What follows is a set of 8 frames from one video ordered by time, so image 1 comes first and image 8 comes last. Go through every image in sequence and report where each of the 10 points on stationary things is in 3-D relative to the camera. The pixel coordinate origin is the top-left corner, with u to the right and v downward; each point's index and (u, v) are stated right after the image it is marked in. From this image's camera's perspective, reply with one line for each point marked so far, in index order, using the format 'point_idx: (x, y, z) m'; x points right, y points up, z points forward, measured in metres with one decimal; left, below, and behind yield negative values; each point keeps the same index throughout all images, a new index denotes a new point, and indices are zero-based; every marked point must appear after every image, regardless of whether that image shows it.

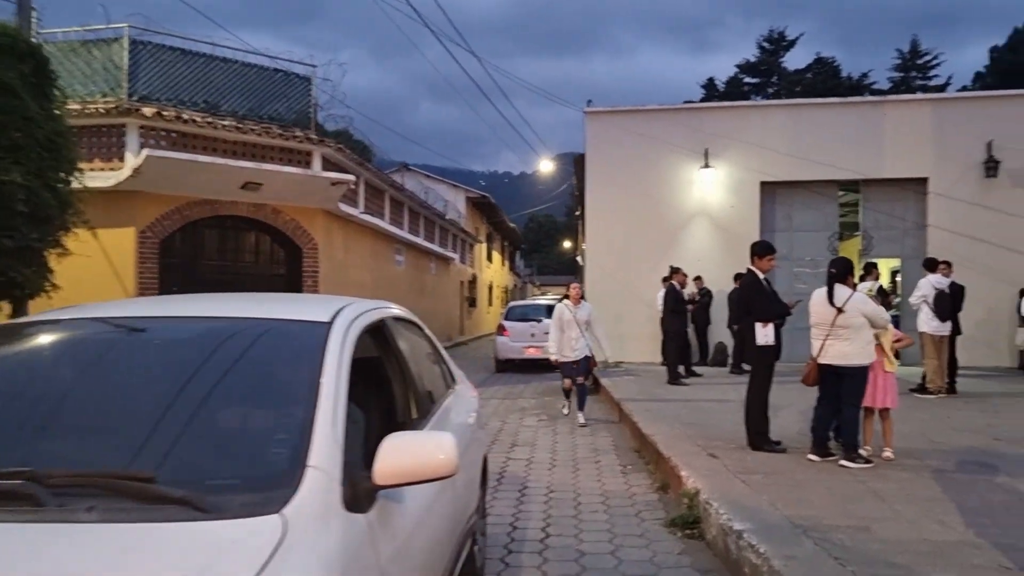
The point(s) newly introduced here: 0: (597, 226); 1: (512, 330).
0: (+1.7, +1.3, +17.1) m
1: (0.0, -0.9, +17.6) m
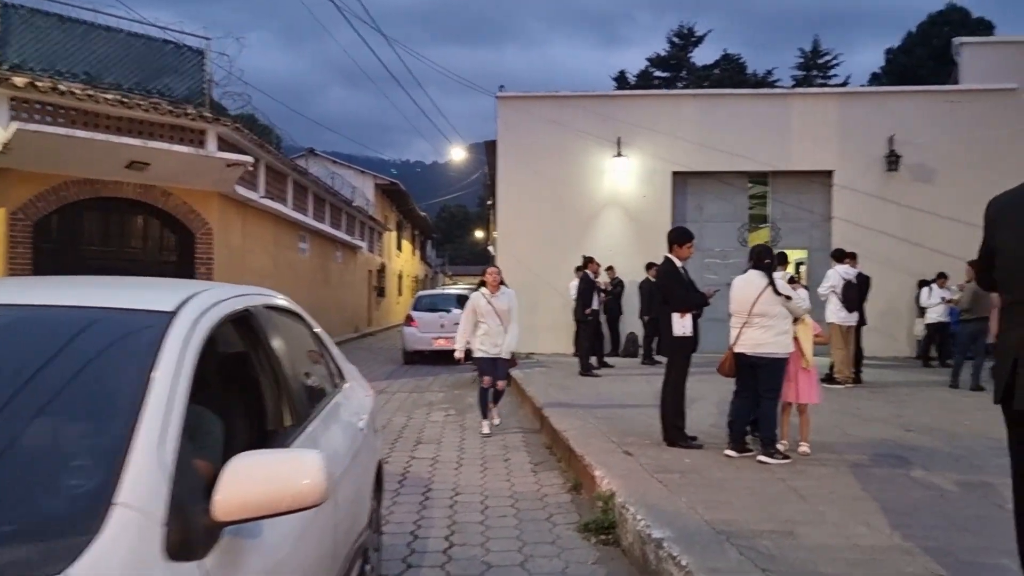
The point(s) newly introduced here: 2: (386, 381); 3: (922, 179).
0: (-0.1, +1.5, +16.7) m
1: (-1.9, -0.7, +17.0) m
2: (-2.2, -1.6, +14.3) m
3: (+7.8, +2.1, +15.9) m
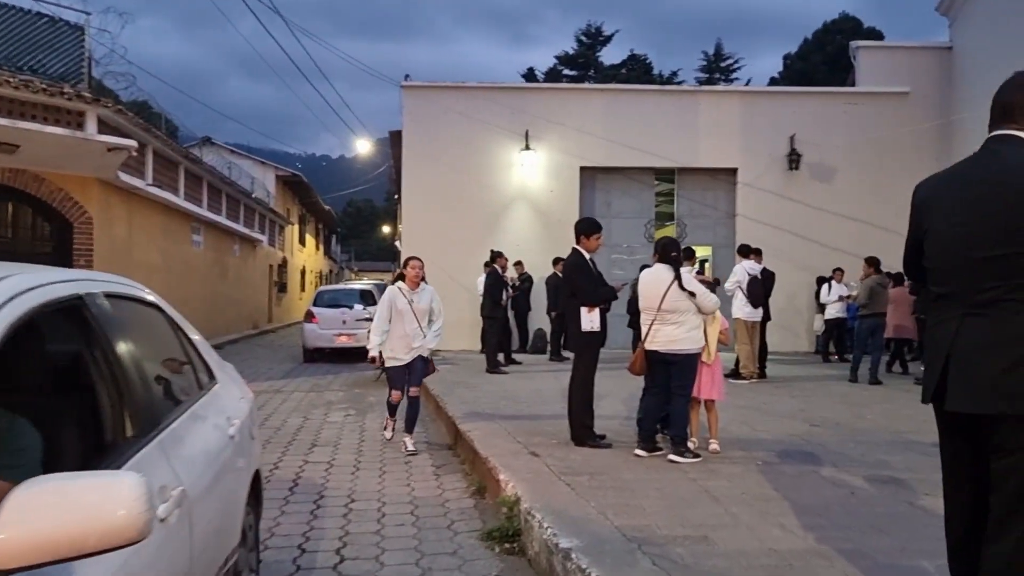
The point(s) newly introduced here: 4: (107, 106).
0: (-1.9, +1.6, +16.2) m
1: (-3.7, -0.6, +16.4) m
2: (-3.7, -1.5, +13.6) m
3: (+6.0, +2.1, +16.3) m
4: (-6.1, +2.7, +12.7) m
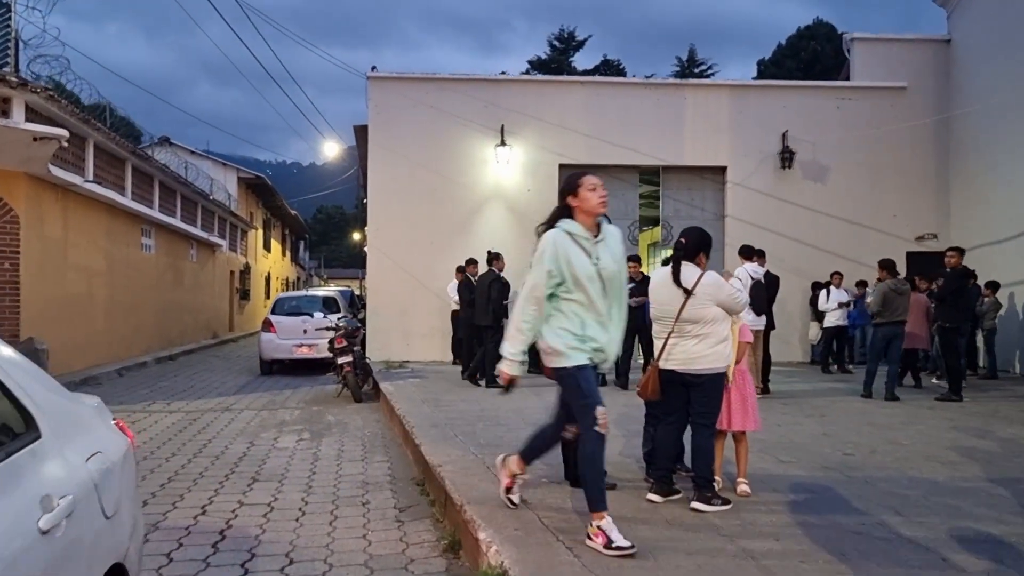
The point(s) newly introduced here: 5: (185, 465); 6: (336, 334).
0: (-2.4, +1.5, +15.0) m
1: (-4.2, -0.7, +15.1) m
2: (-4.1, -1.6, +12.3) m
3: (+5.6, +2.0, +15.4) m
4: (-6.5, +2.7, +11.4) m
5: (-2.8, -1.5, +7.2) m
6: (-2.4, -0.6, +11.5) m
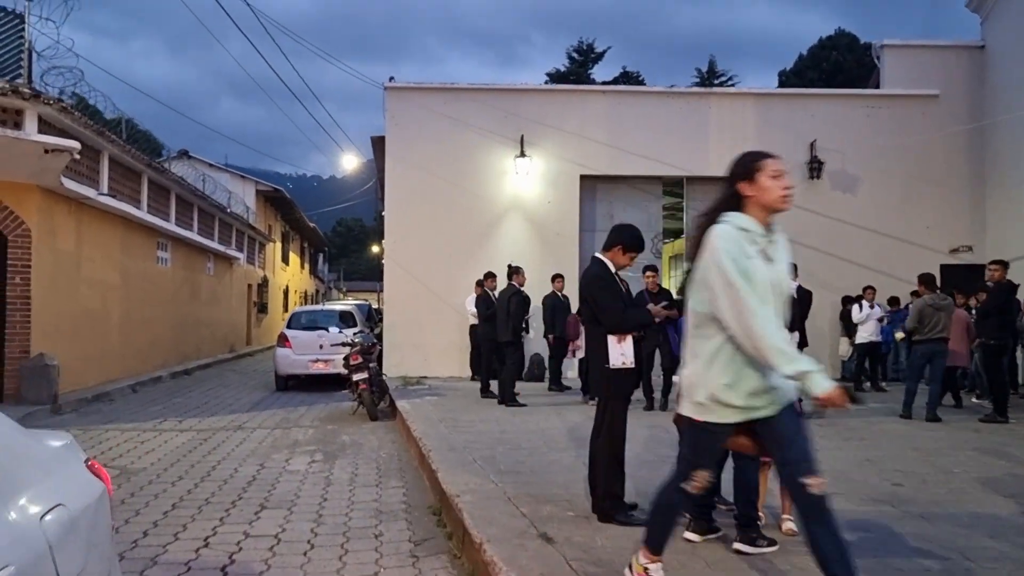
0: (-2.0, +1.2, +14.8) m
1: (-3.8, -0.9, +14.8) m
2: (-3.8, -1.8, +12.0) m
3: (+5.9, +1.8, +14.9) m
4: (-6.2, +2.5, +11.2) m
5: (-2.6, -1.7, +6.9) m
6: (-2.2, -0.8, +11.2) m
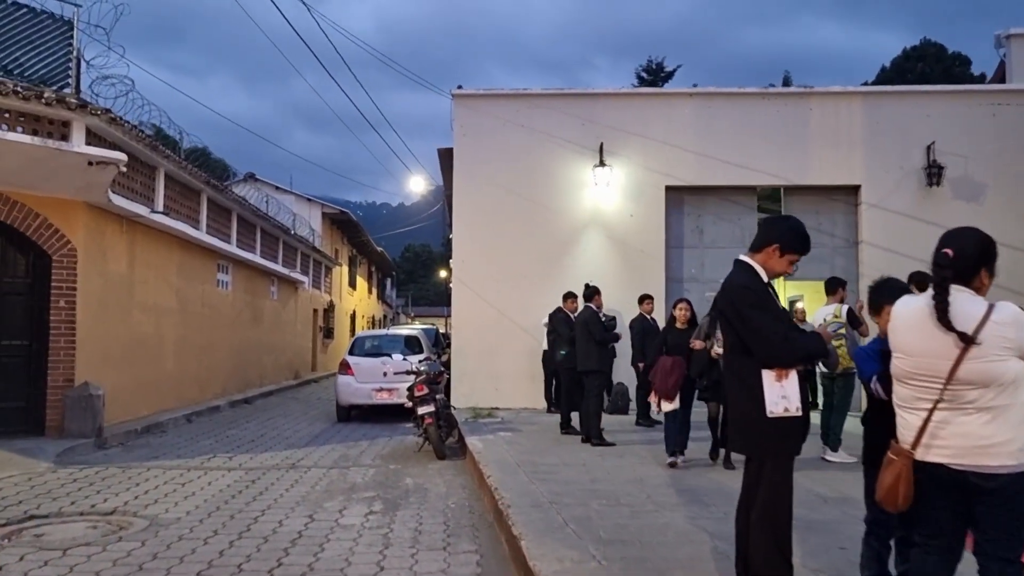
0: (-0.8, +0.8, +13.6) m
1: (-2.5, -1.3, +13.8) m
2: (-2.7, -2.1, +11.0) m
3: (+7.2, +1.4, +13.2) m
4: (-5.2, +2.2, +10.5) m
5: (-2.0, -1.8, +5.8) m
6: (-1.2, -1.1, +10.1) m
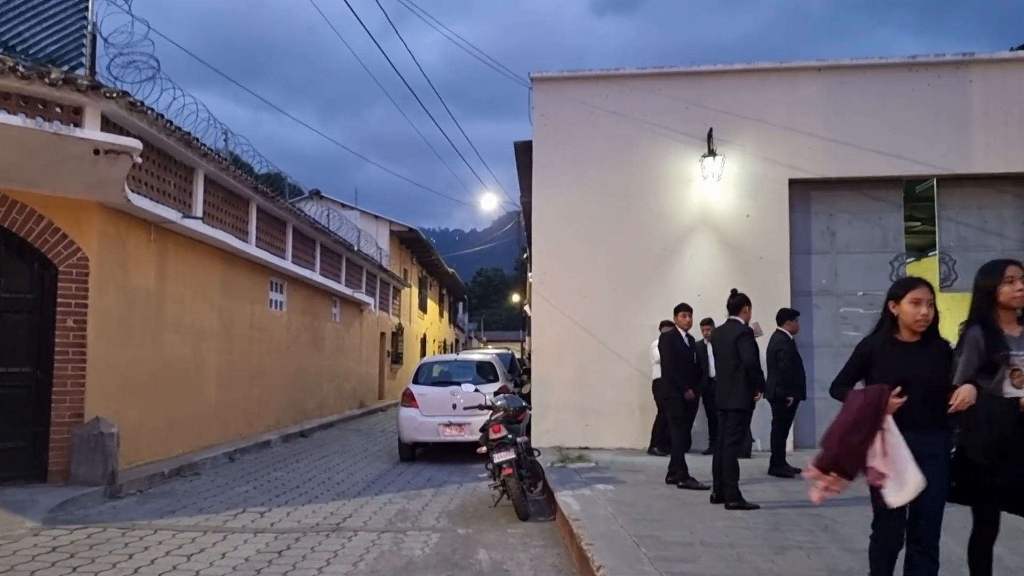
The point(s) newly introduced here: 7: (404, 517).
0: (+0.5, +0.6, +11.5) m
1: (-1.2, -1.6, +11.8) m
2: (-1.7, -2.3, +9.0) m
3: (+8.4, +1.3, +10.4) m
4: (-4.2, +2.0, +8.8) m
5: (-1.4, -1.8, +3.7) m
6: (-0.2, -1.2, +8.0) m
7: (-1.0, -2.1, +7.8) m
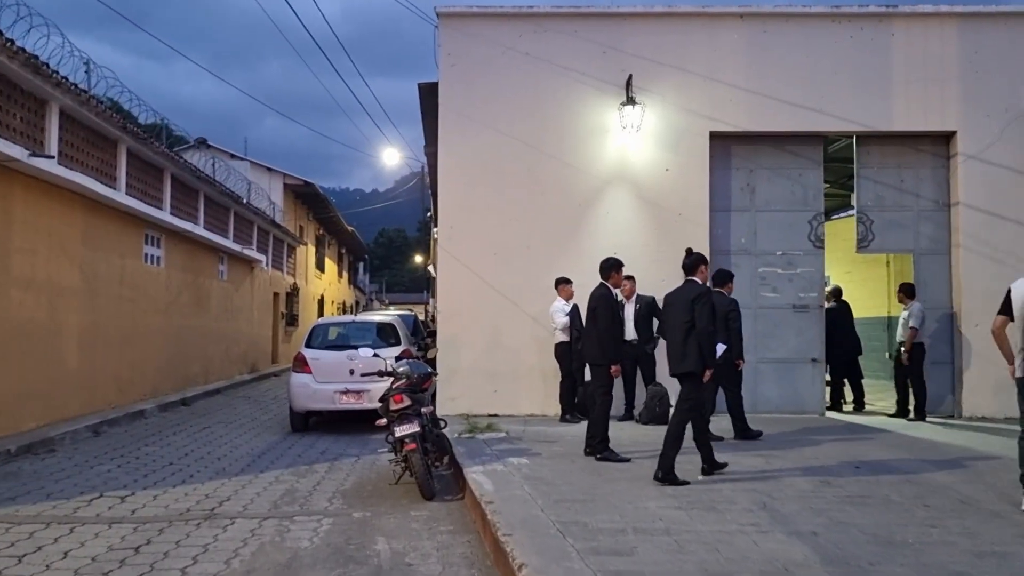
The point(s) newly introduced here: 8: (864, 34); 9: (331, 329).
0: (-0.7, +1.2, +10.6) m
1: (-2.5, -1.0, +10.7) m
2: (-2.6, -1.8, +7.9) m
3: (+7.2, +1.8, +10.4) m
4: (-5.0, +2.5, +7.3) m
5: (-1.7, -1.6, +2.7) m
6: (-1.0, -0.8, +7.1) m
7: (-1.8, -1.7, +6.9) m
8: (+4.5, +3.2, +10.6) m
9: (-2.5, -0.6, +11.4) m
